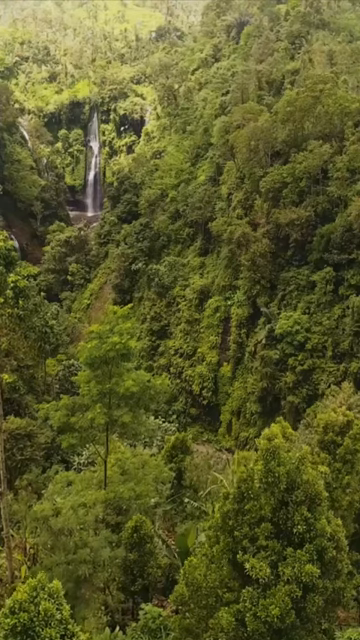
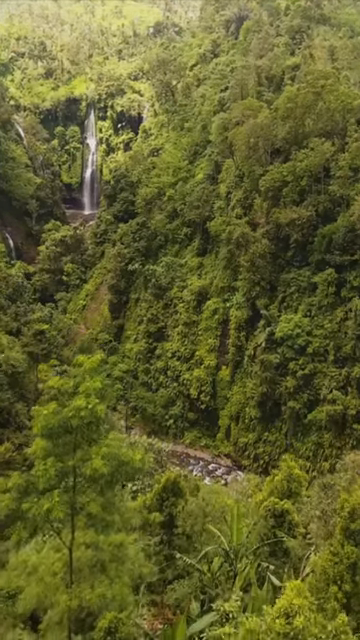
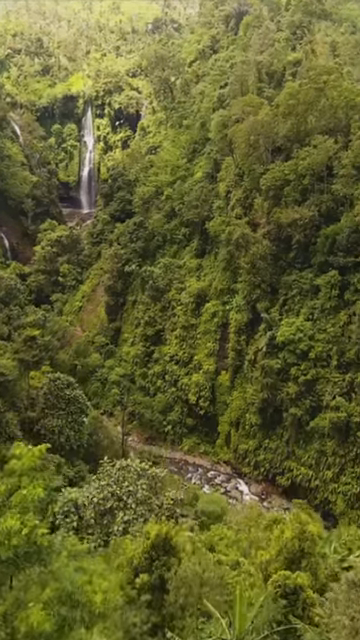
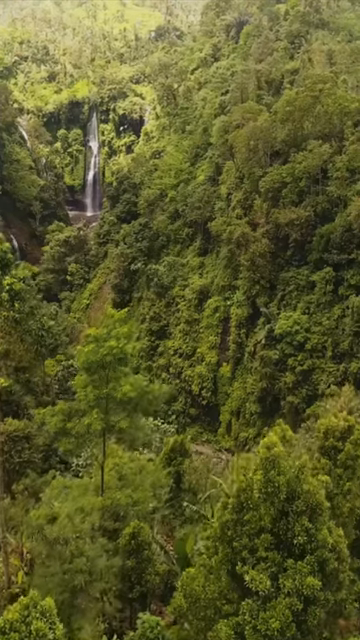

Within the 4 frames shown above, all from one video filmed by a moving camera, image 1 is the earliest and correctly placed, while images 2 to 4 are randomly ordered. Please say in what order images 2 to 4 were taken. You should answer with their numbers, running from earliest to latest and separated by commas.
4, 2, 3
